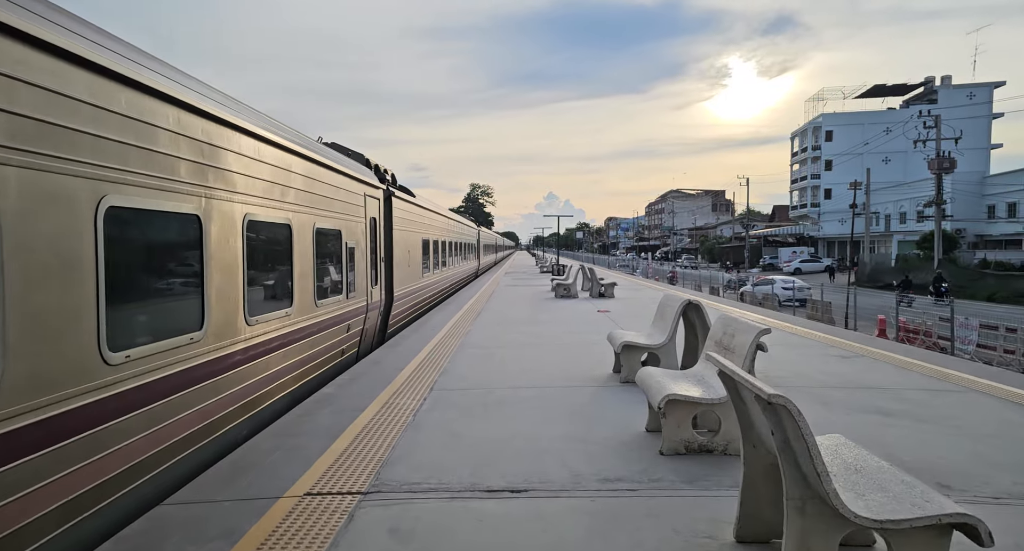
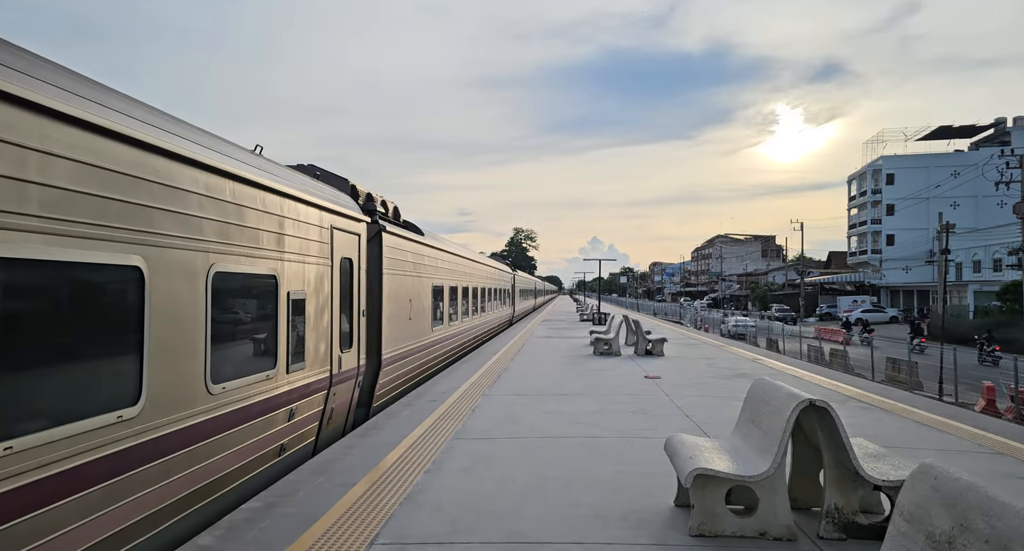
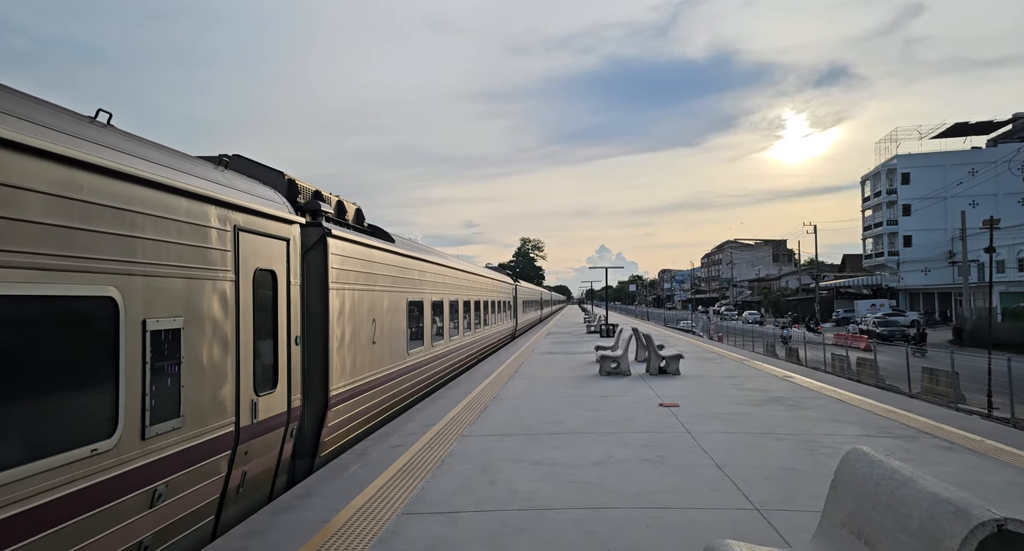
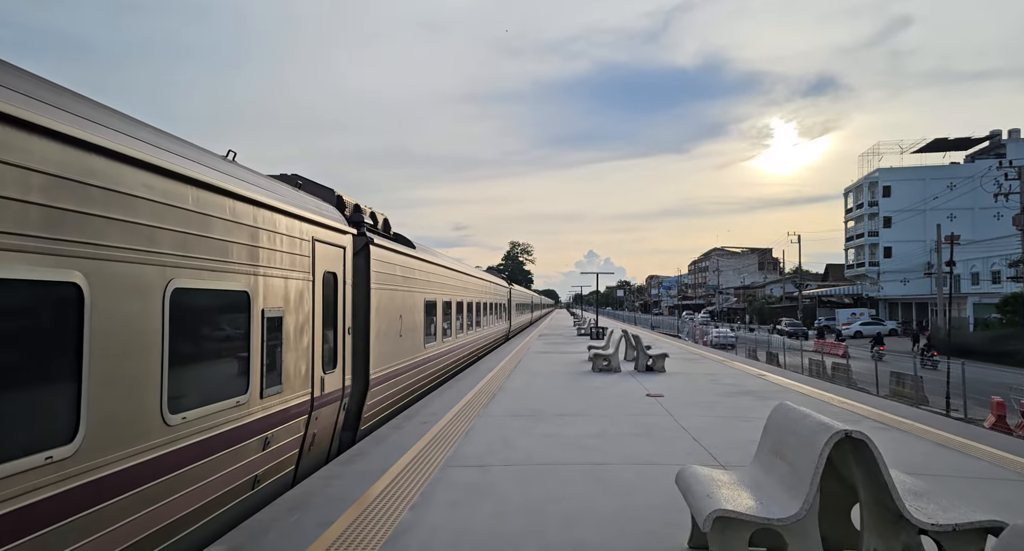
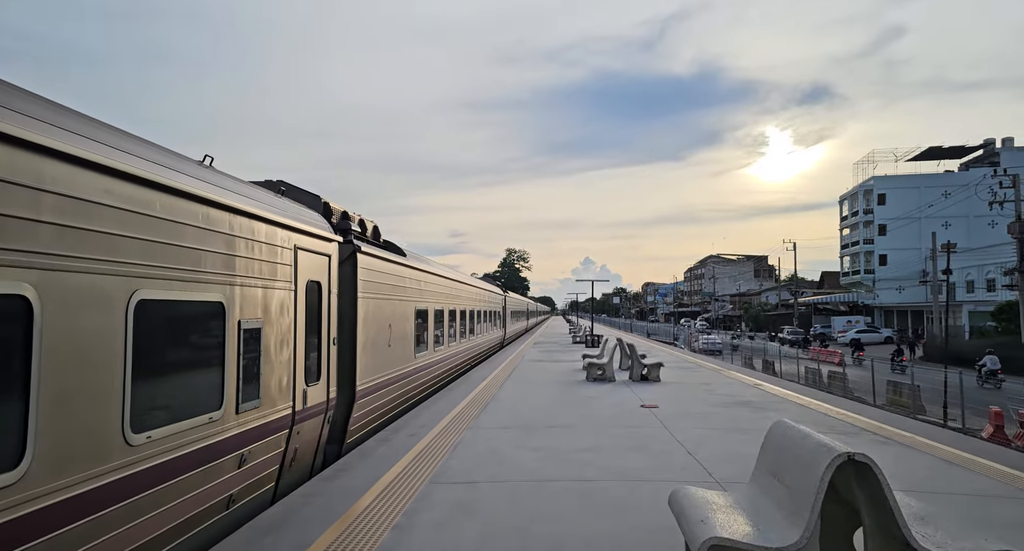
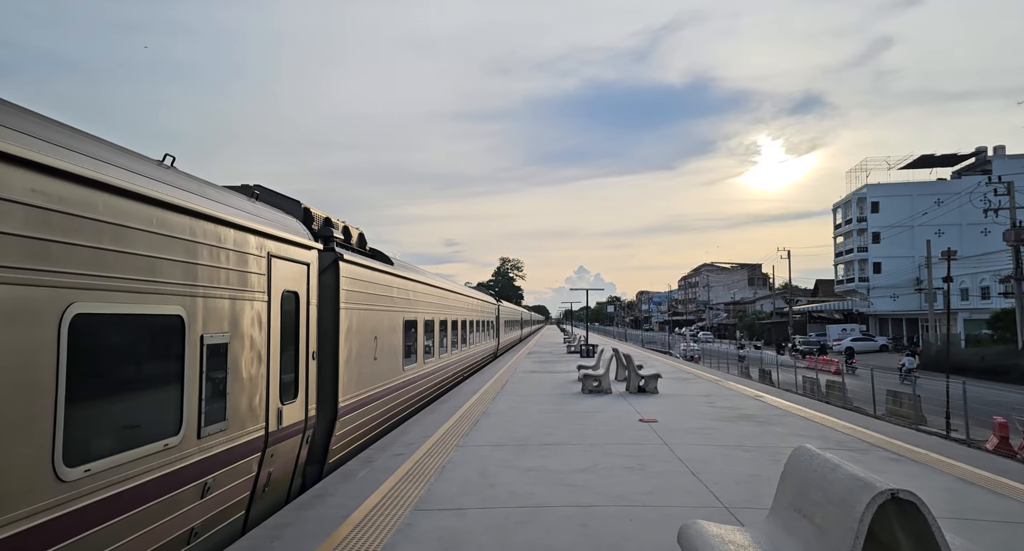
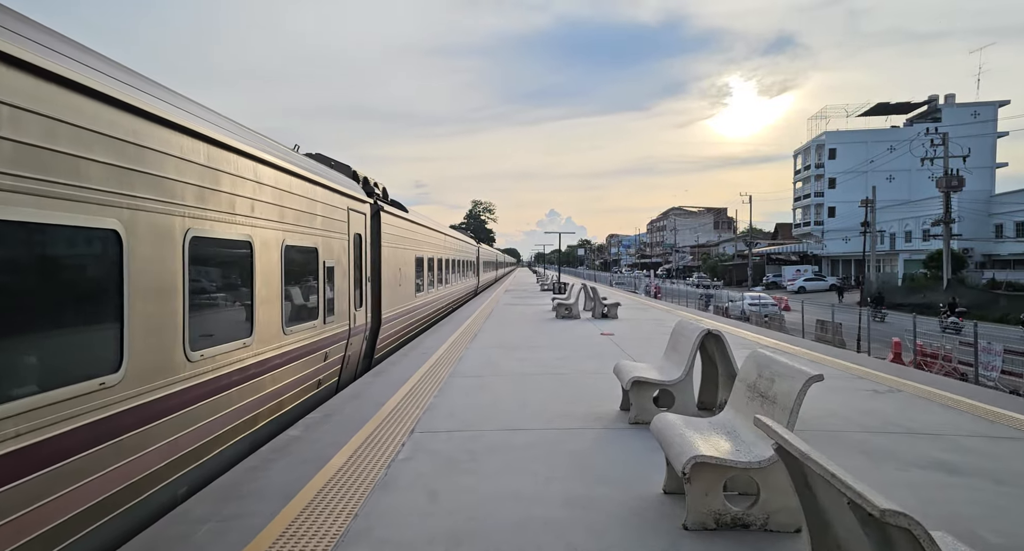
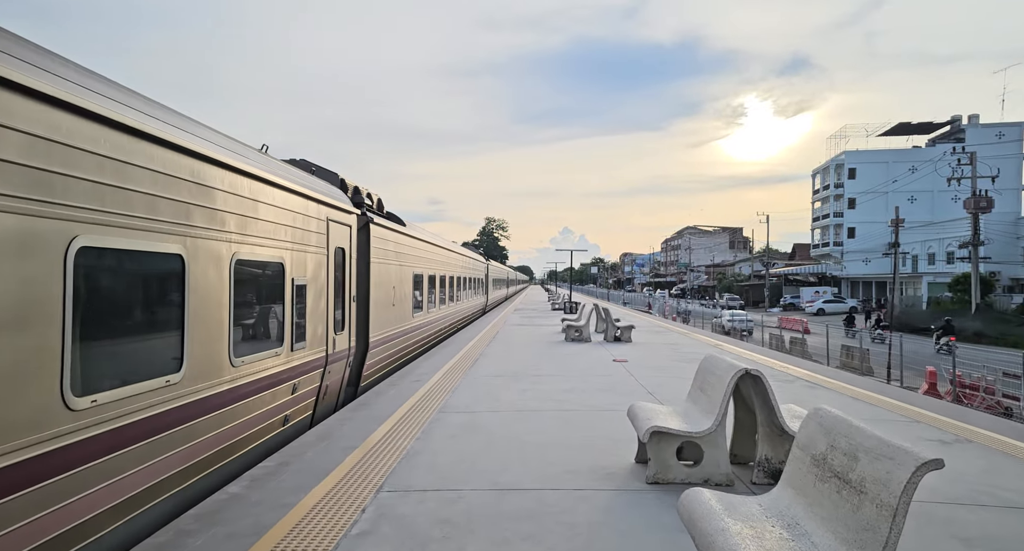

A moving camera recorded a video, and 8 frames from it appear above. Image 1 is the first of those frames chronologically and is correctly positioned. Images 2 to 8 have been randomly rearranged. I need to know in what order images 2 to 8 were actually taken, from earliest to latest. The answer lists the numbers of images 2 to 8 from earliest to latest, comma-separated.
7, 8, 2, 4, 5, 6, 3
